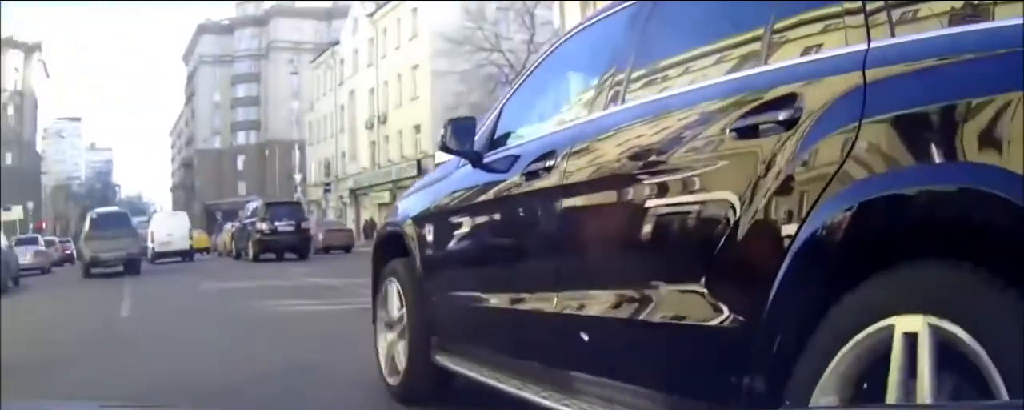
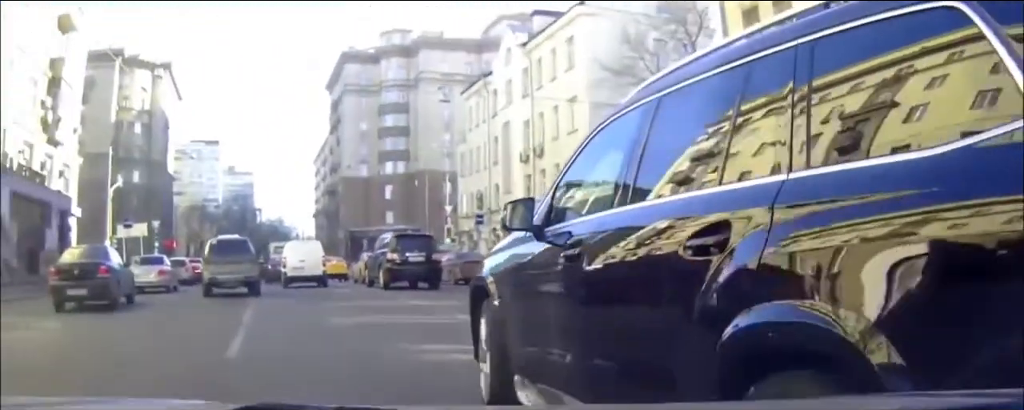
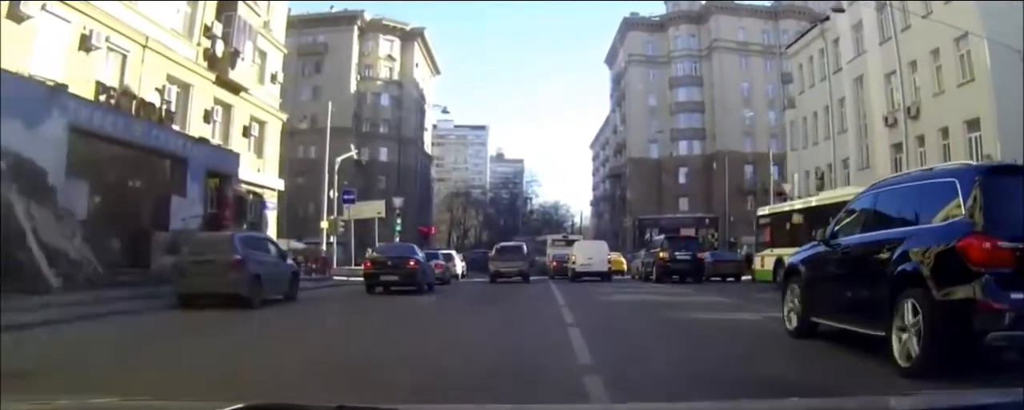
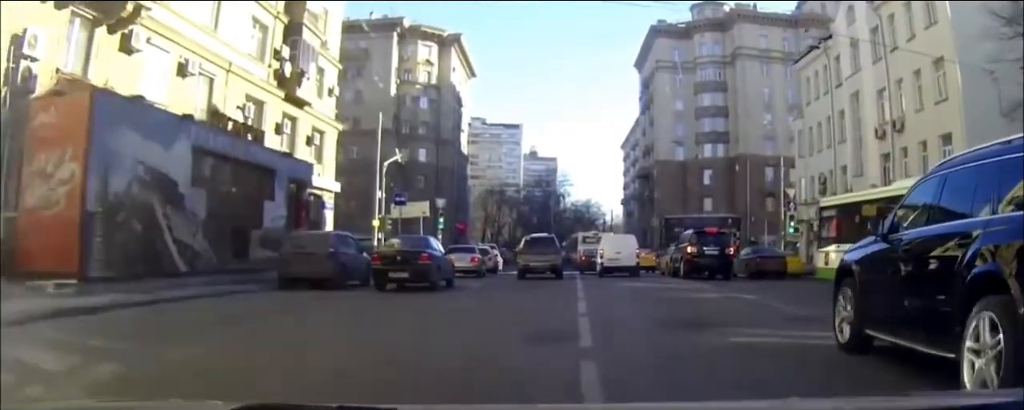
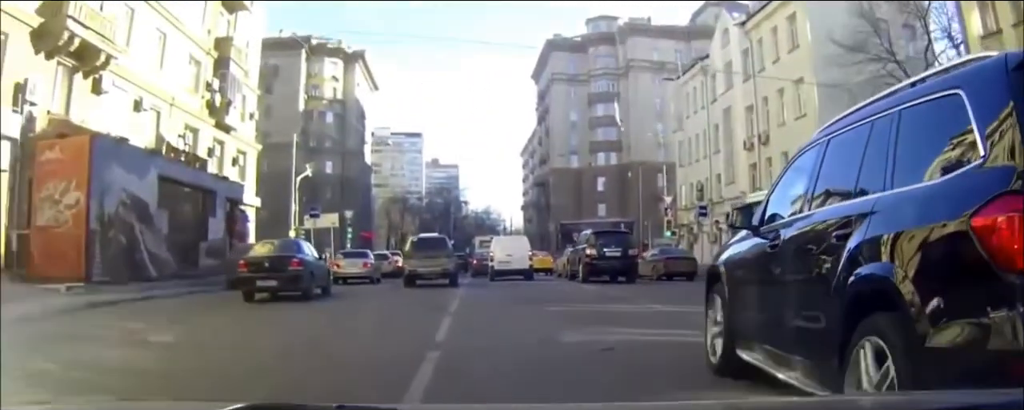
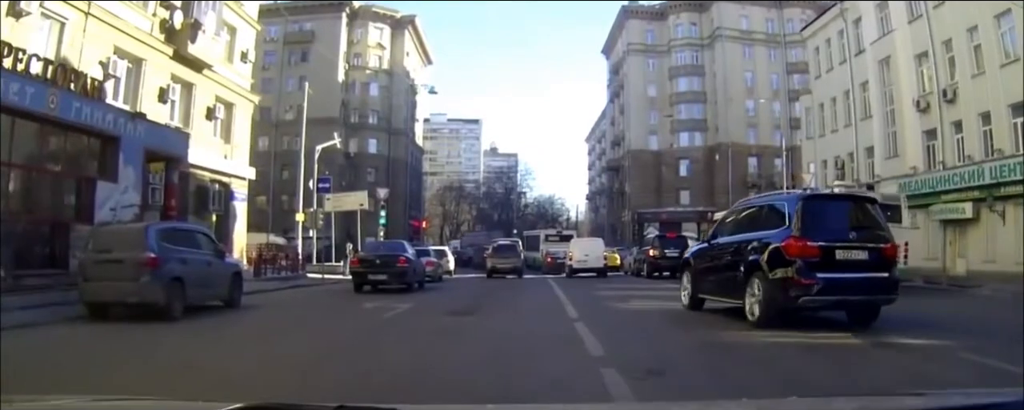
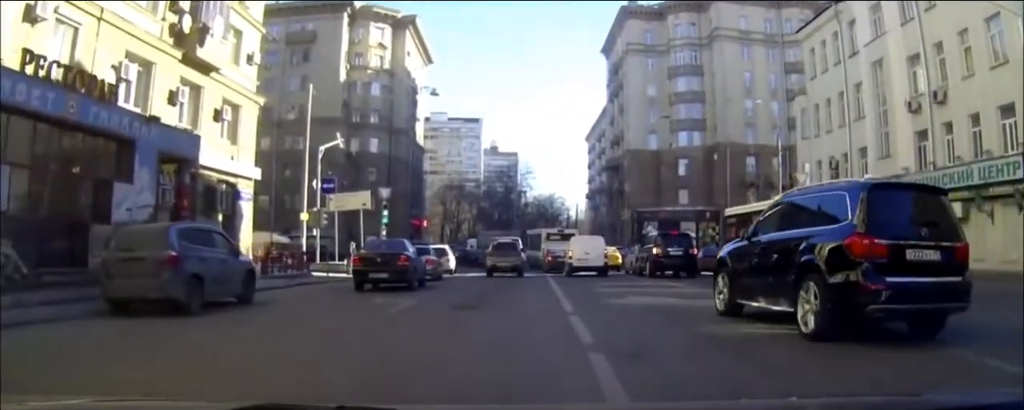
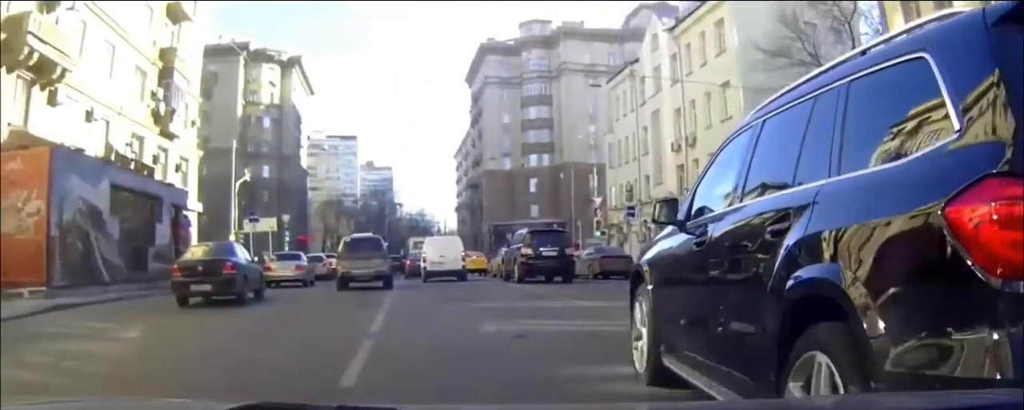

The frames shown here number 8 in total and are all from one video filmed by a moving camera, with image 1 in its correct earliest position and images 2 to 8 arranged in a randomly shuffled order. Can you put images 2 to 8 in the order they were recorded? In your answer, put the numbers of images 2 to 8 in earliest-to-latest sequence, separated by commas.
2, 8, 5, 4, 3, 7, 6
